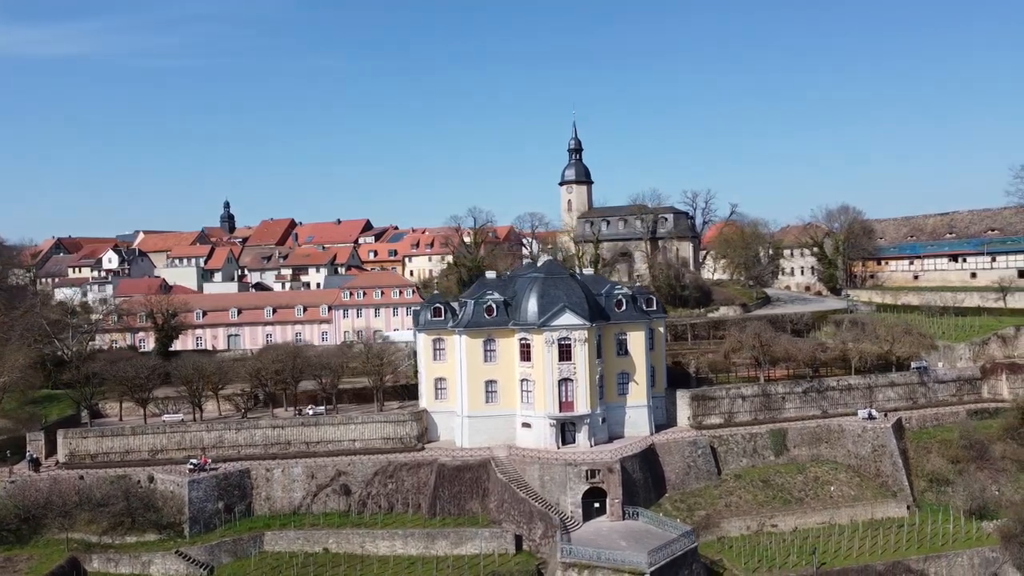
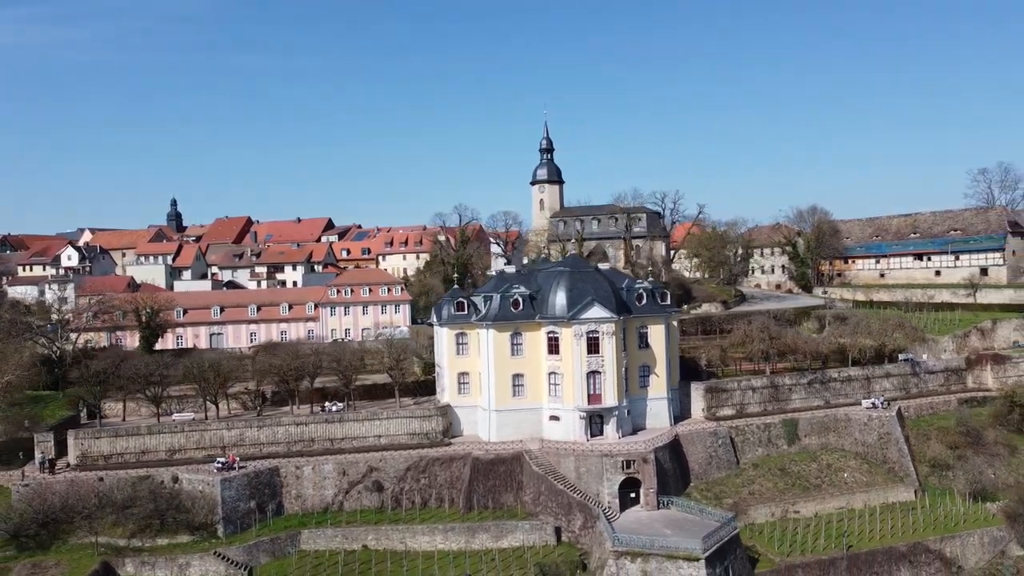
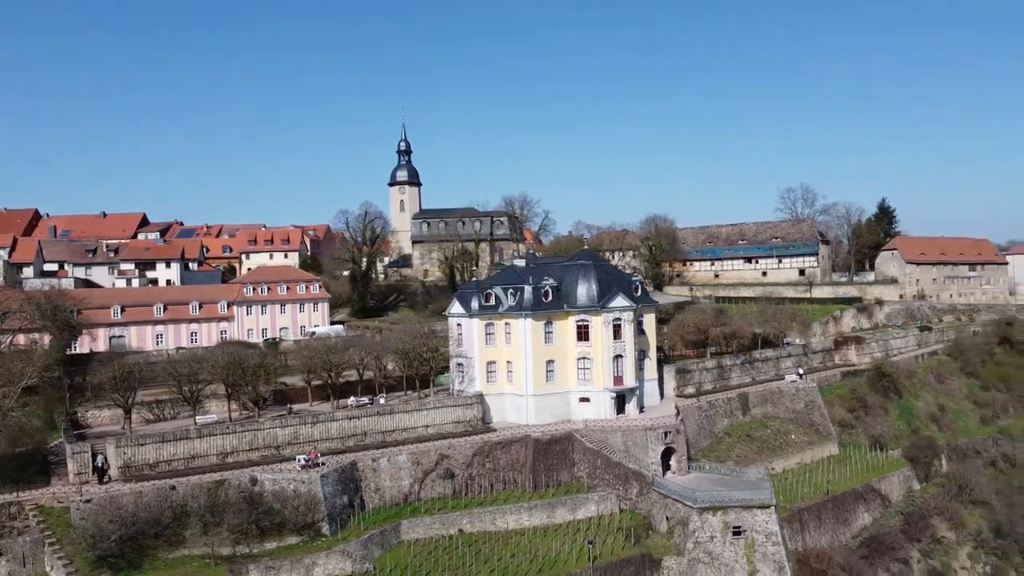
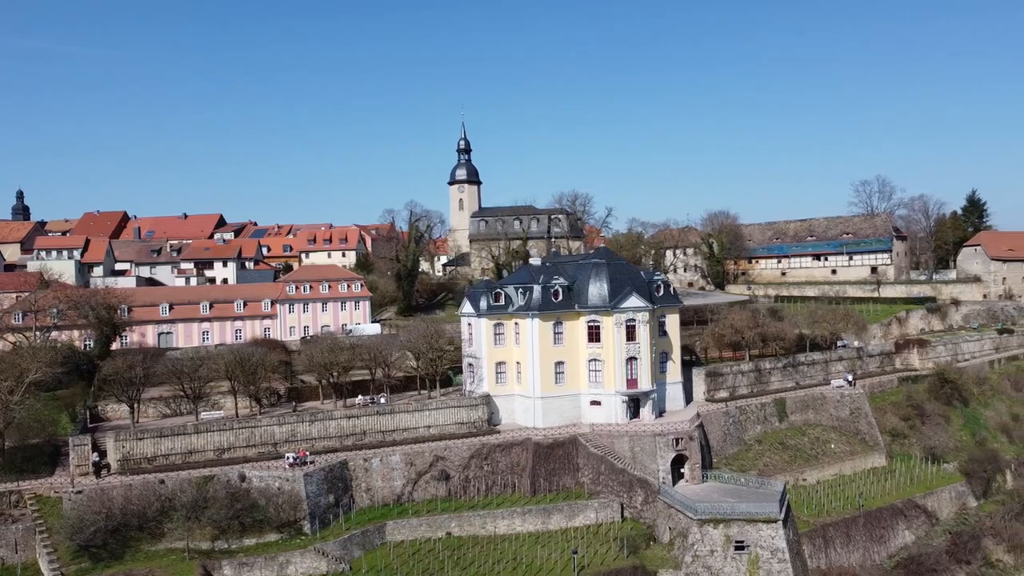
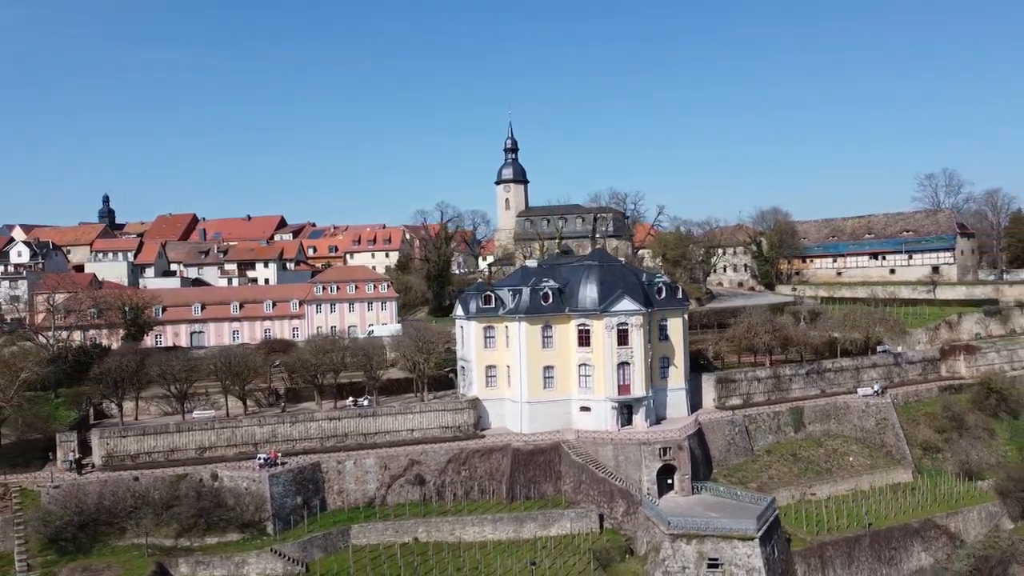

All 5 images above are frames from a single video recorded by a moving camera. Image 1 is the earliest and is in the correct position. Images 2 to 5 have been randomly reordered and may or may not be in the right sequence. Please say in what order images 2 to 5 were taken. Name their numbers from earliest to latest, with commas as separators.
2, 5, 4, 3
